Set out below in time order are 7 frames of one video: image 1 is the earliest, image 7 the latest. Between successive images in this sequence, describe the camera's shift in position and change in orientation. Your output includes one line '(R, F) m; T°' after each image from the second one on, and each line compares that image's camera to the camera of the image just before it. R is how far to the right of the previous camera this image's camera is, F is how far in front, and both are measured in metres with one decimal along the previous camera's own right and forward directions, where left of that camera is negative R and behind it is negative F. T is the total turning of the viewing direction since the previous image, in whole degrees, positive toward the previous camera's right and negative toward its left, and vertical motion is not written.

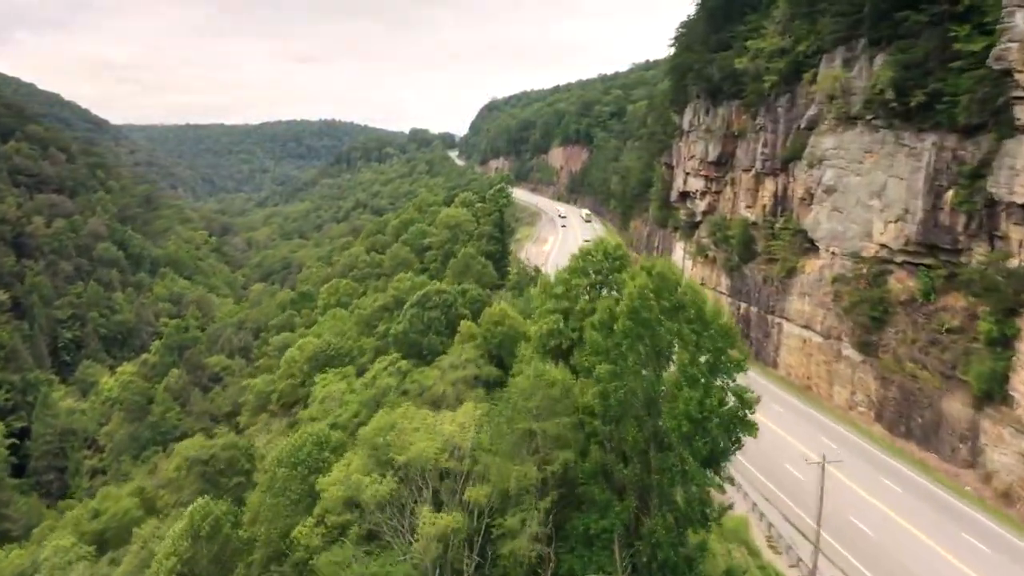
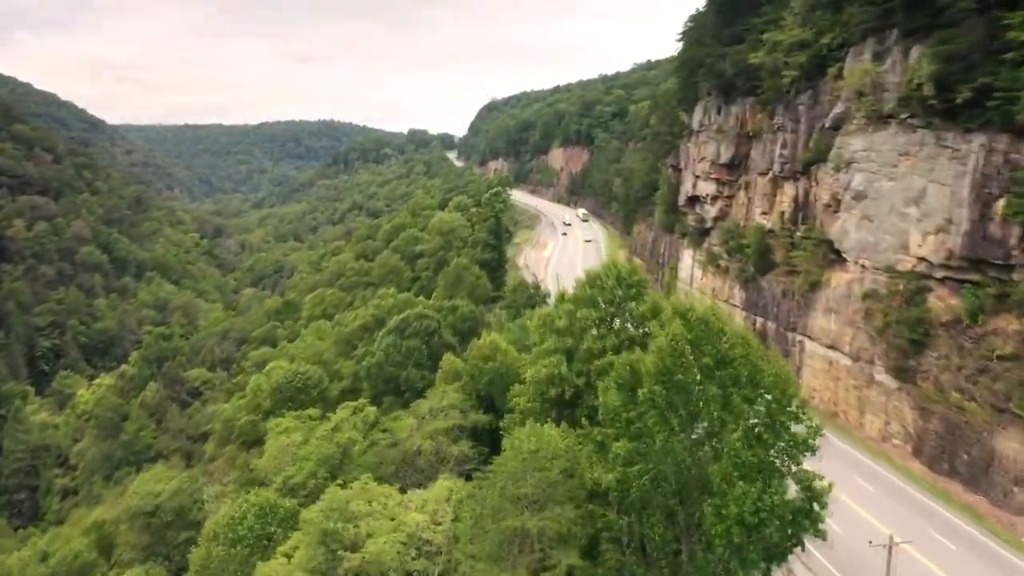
(+0.2, +3.5) m; 0°
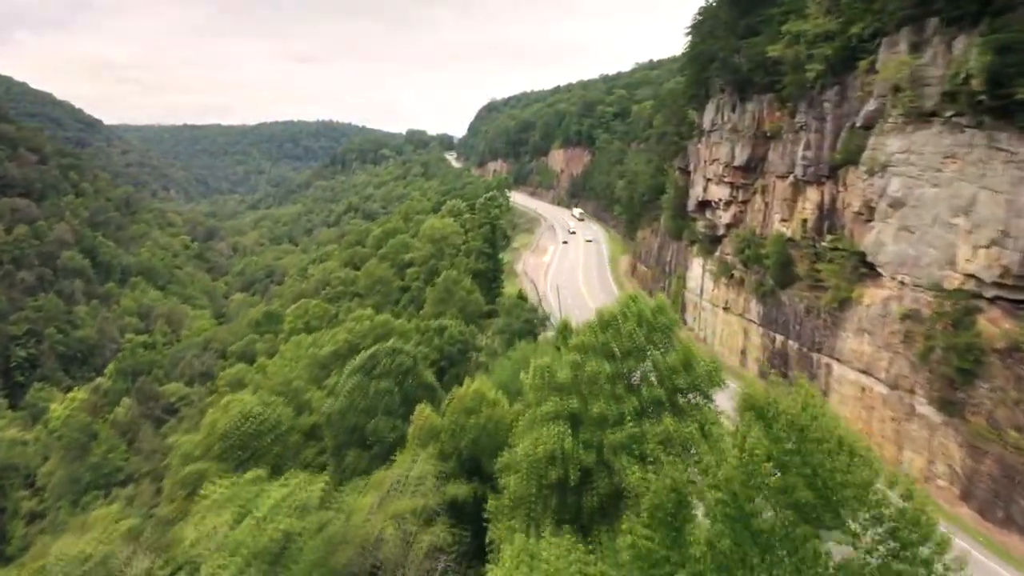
(+0.2, +3.6) m; 0°
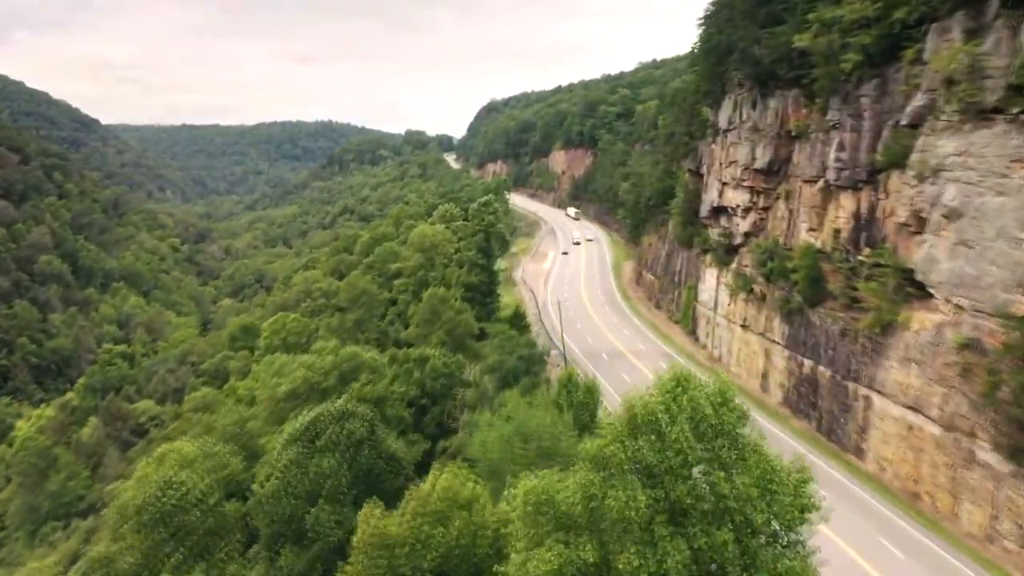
(+0.2, +4.1) m; 0°
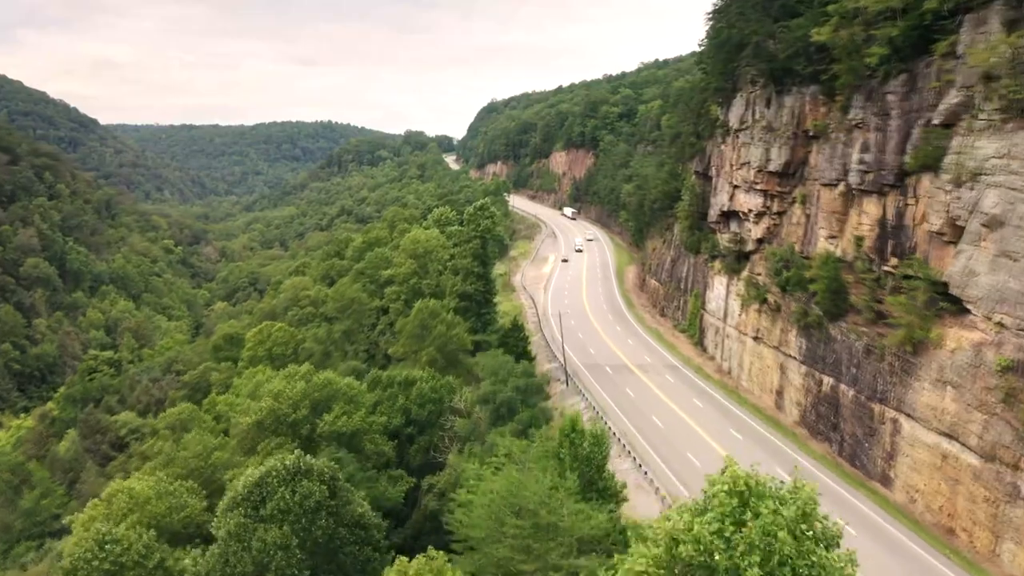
(+0.1, +2.4) m; 0°
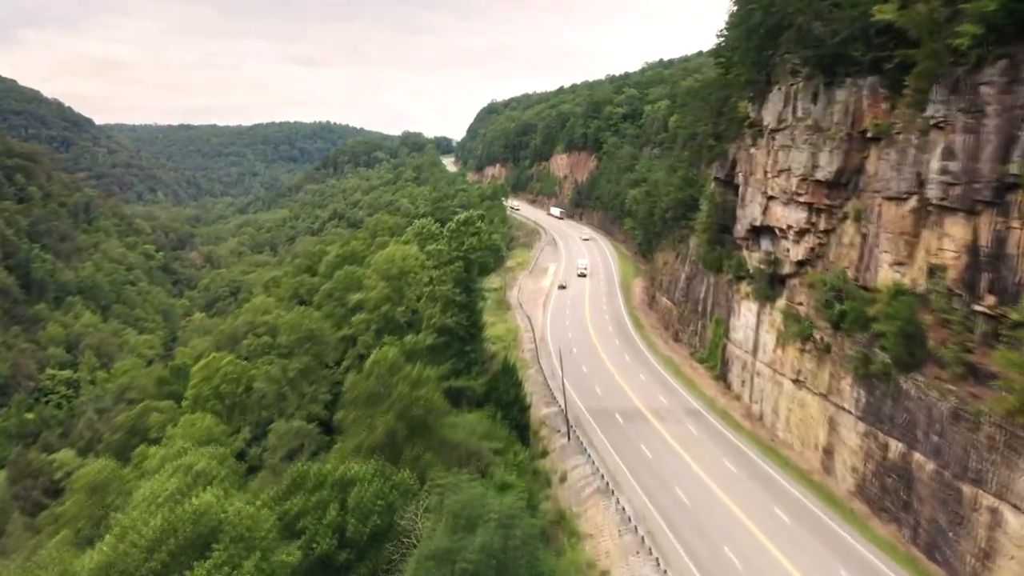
(+0.3, +6.2) m; 0°
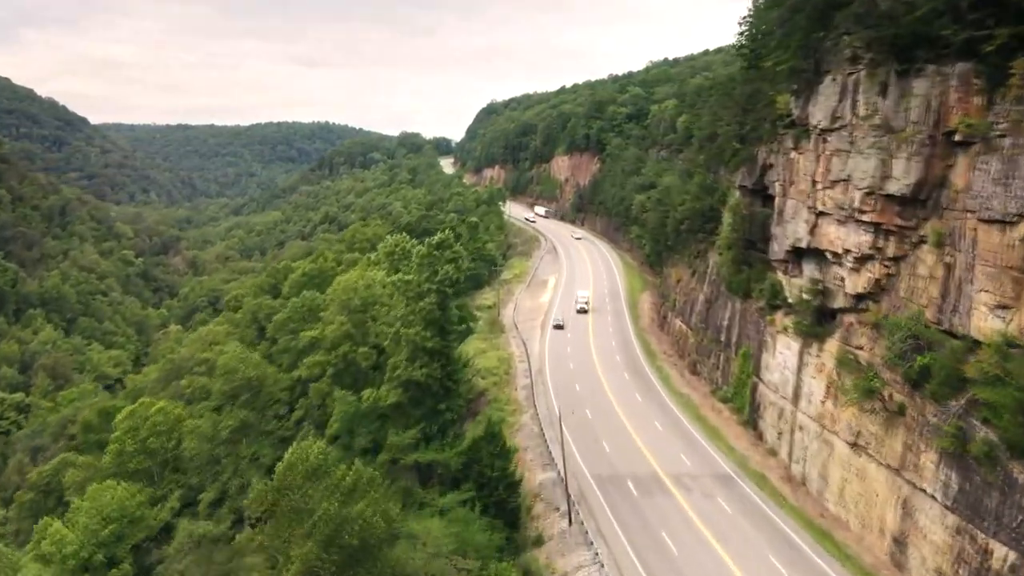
(+0.4, +6.1) m; 0°
